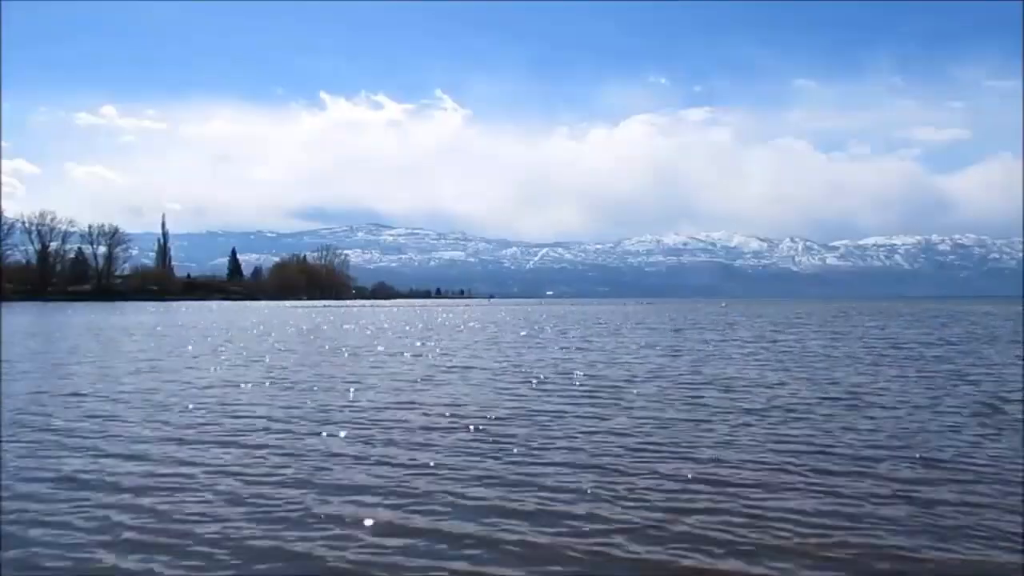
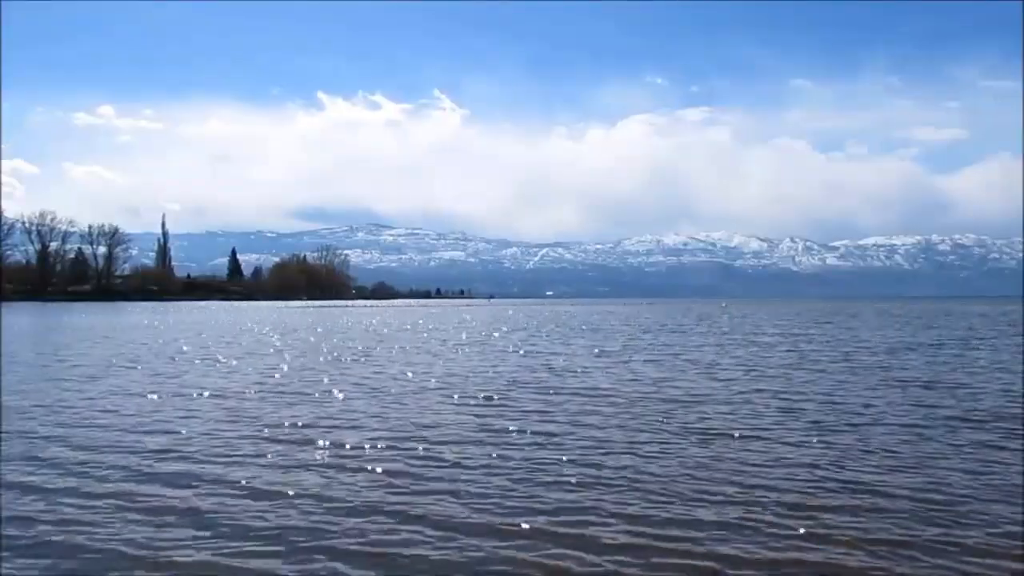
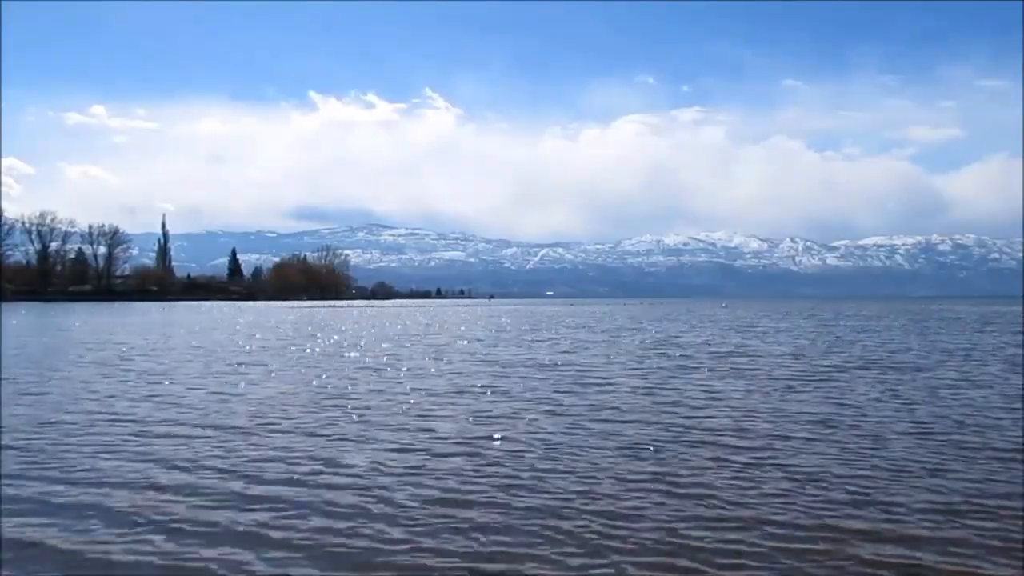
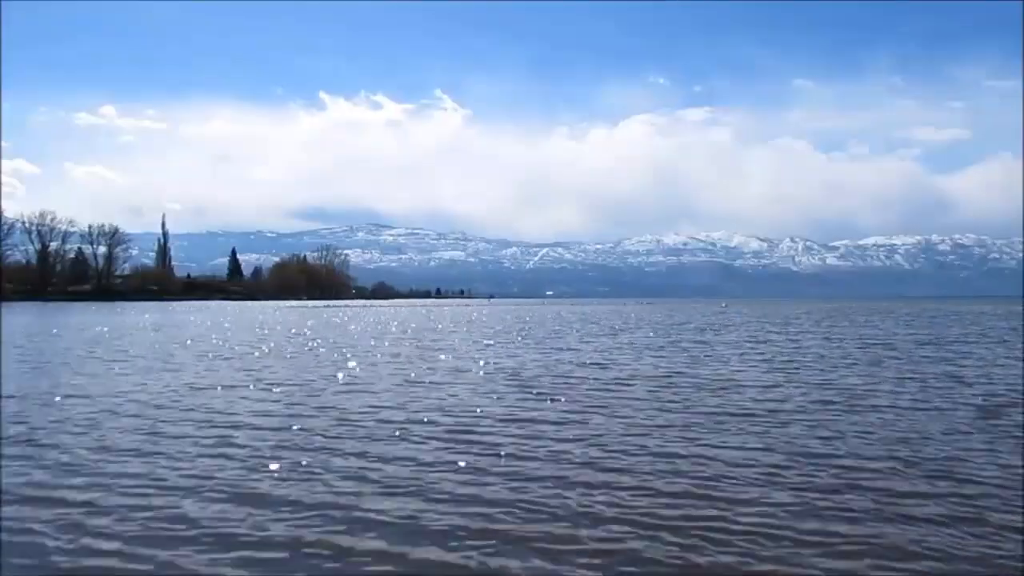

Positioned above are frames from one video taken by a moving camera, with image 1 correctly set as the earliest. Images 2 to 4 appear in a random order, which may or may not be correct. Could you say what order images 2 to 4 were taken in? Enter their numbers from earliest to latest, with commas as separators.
4, 2, 3
